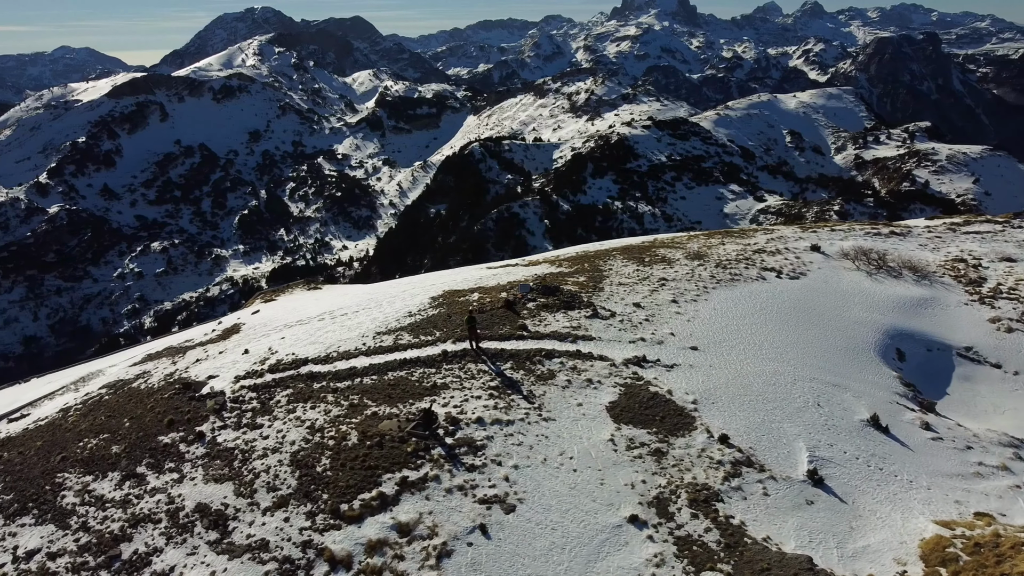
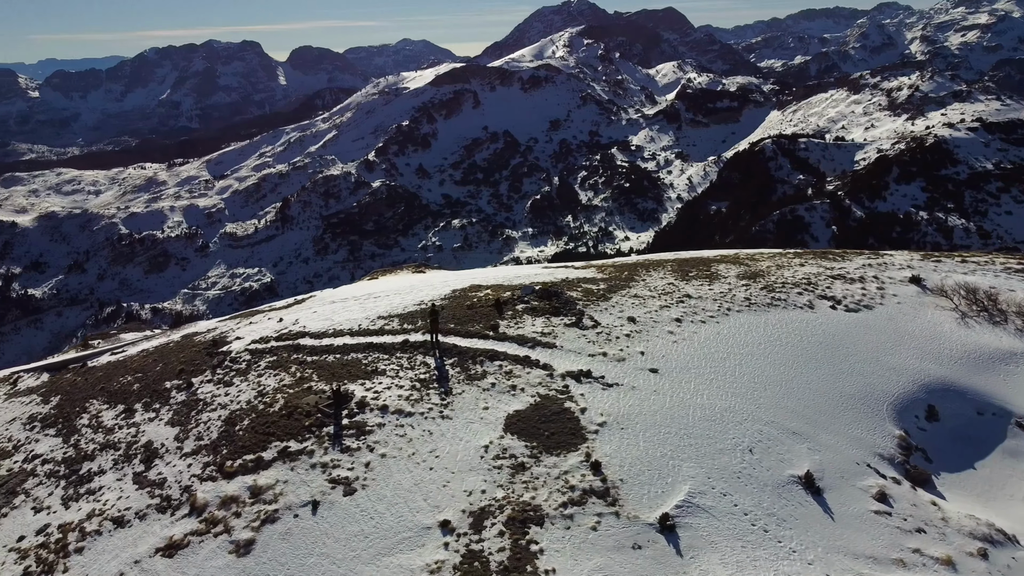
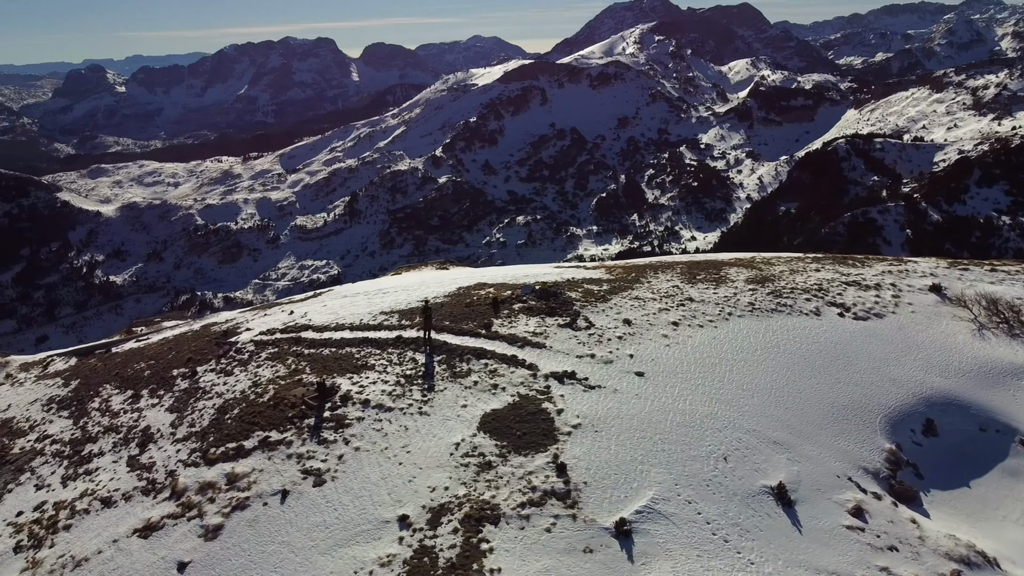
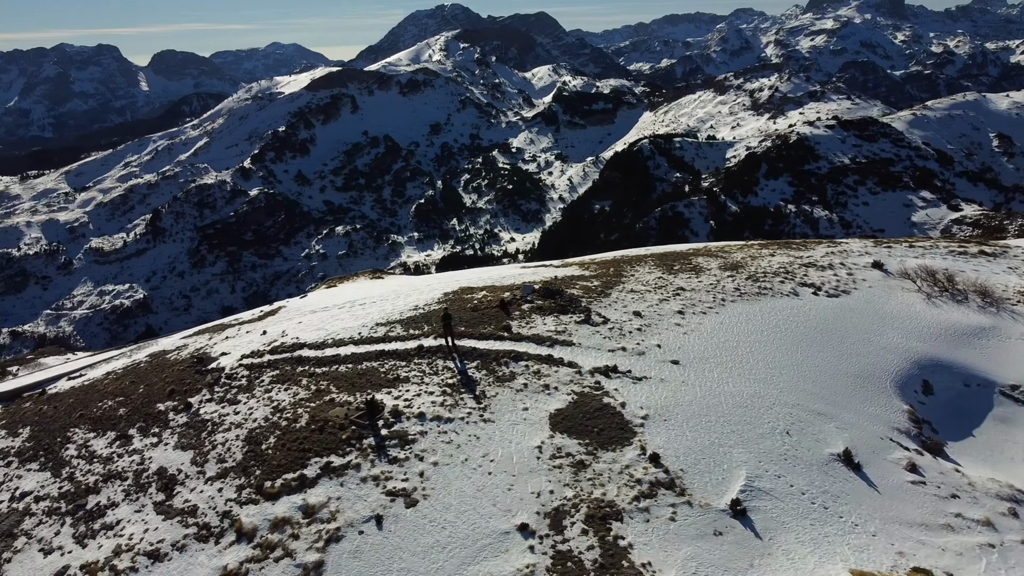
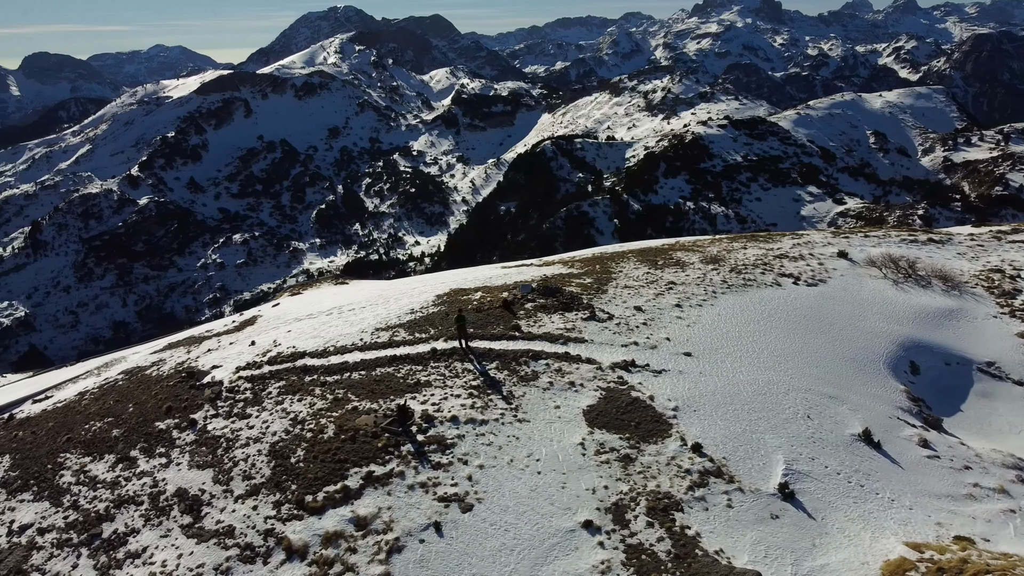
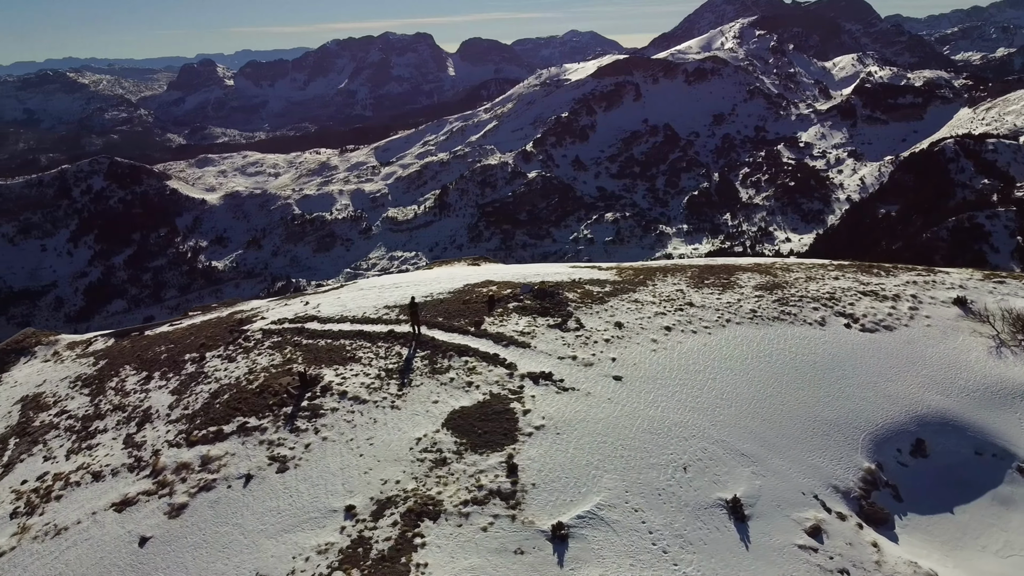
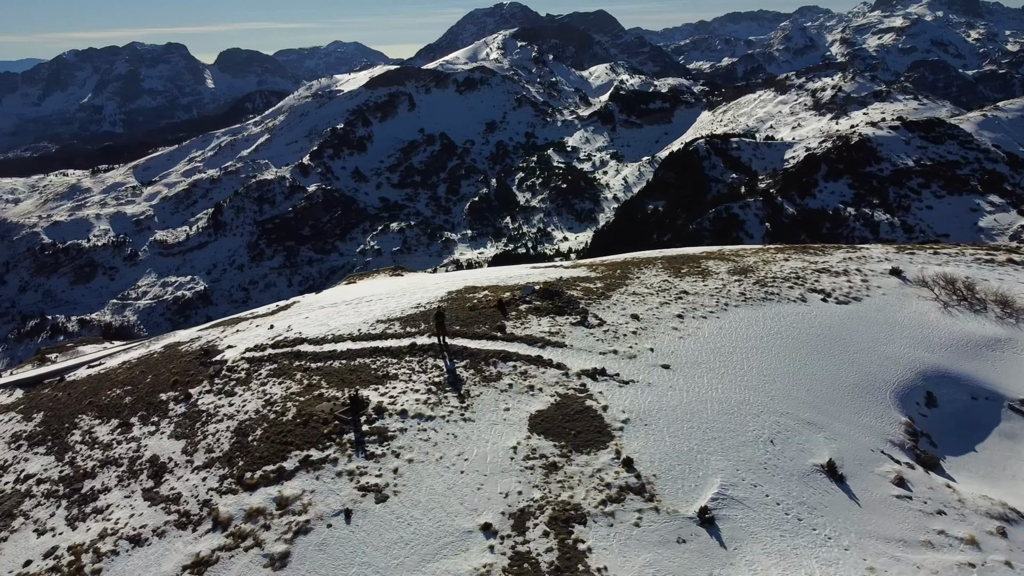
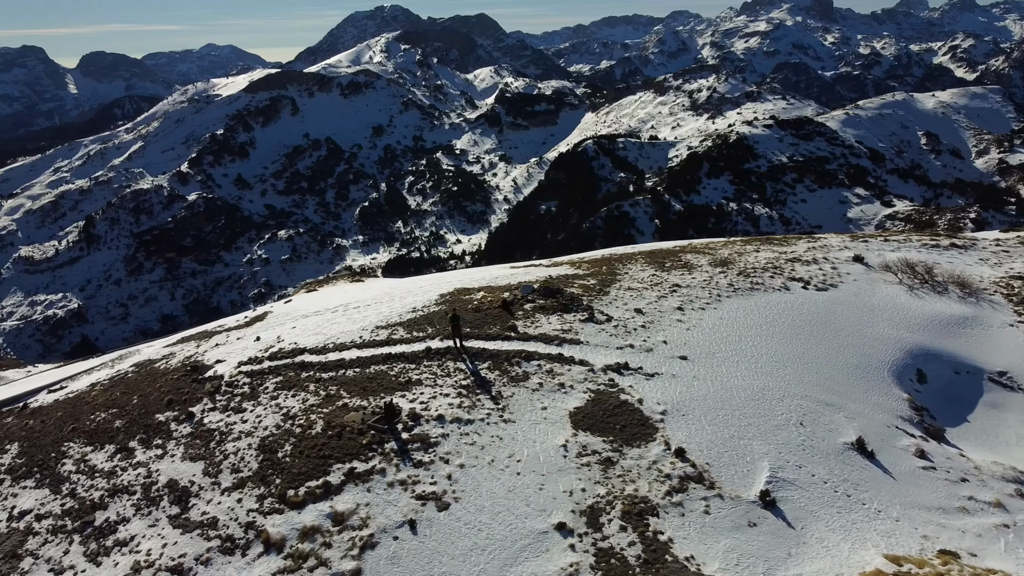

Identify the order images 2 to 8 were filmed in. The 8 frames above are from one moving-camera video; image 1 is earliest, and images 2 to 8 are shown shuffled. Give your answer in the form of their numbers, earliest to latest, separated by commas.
5, 8, 4, 7, 2, 3, 6
